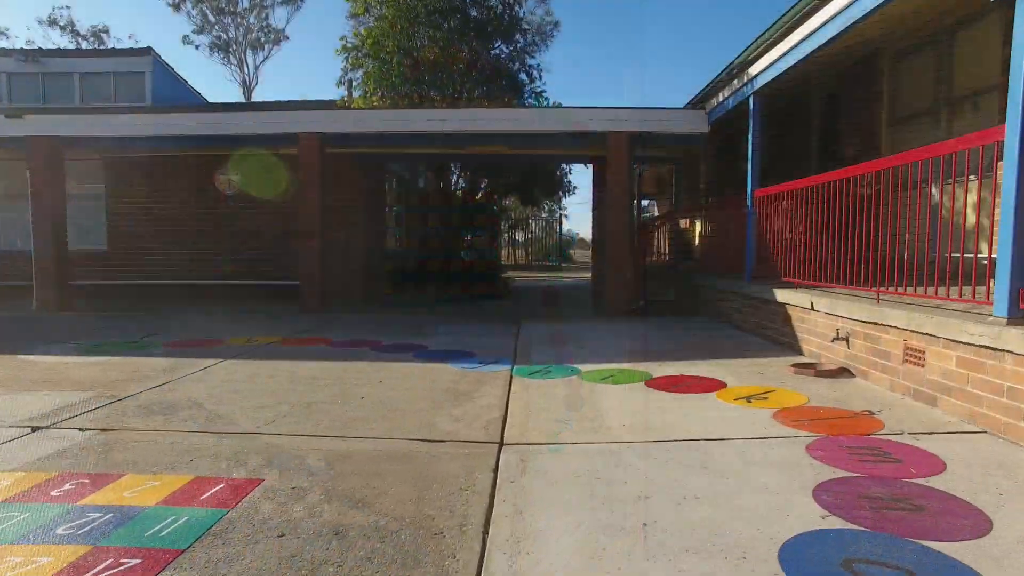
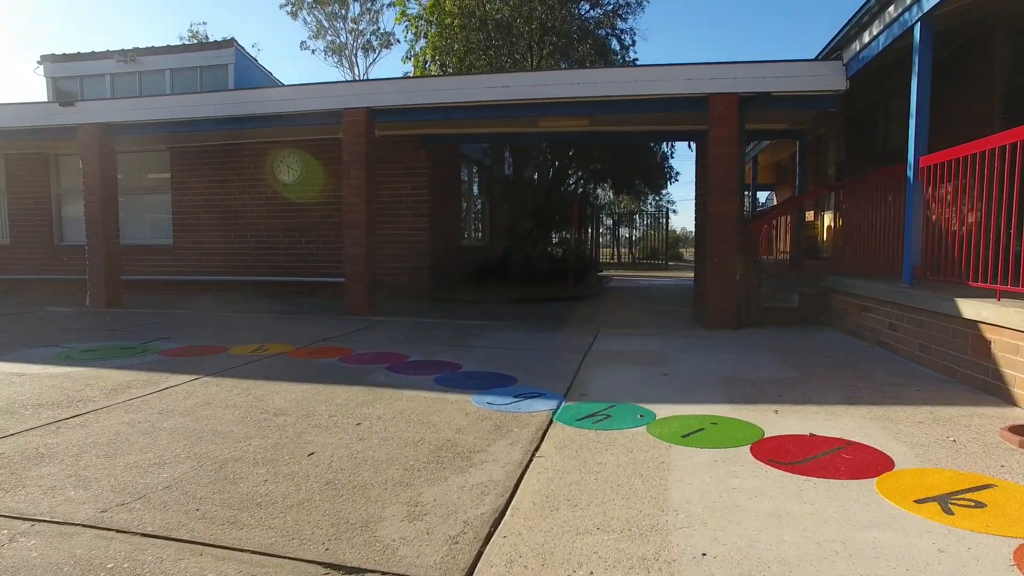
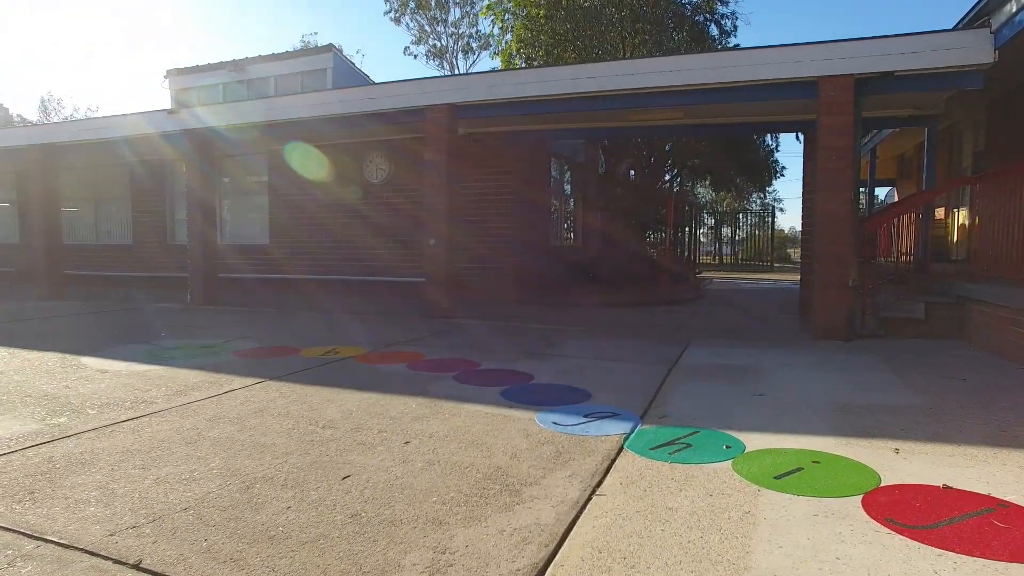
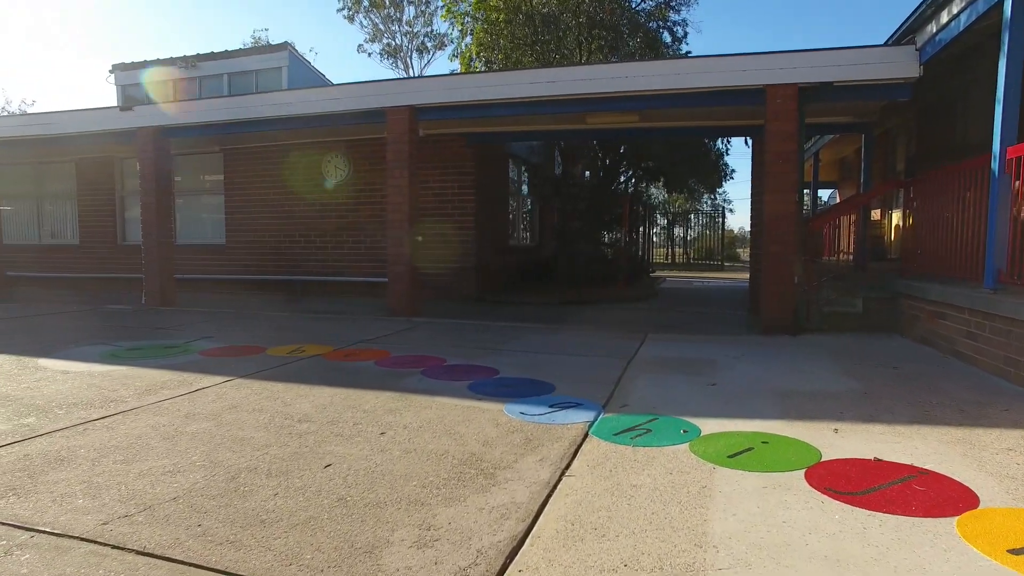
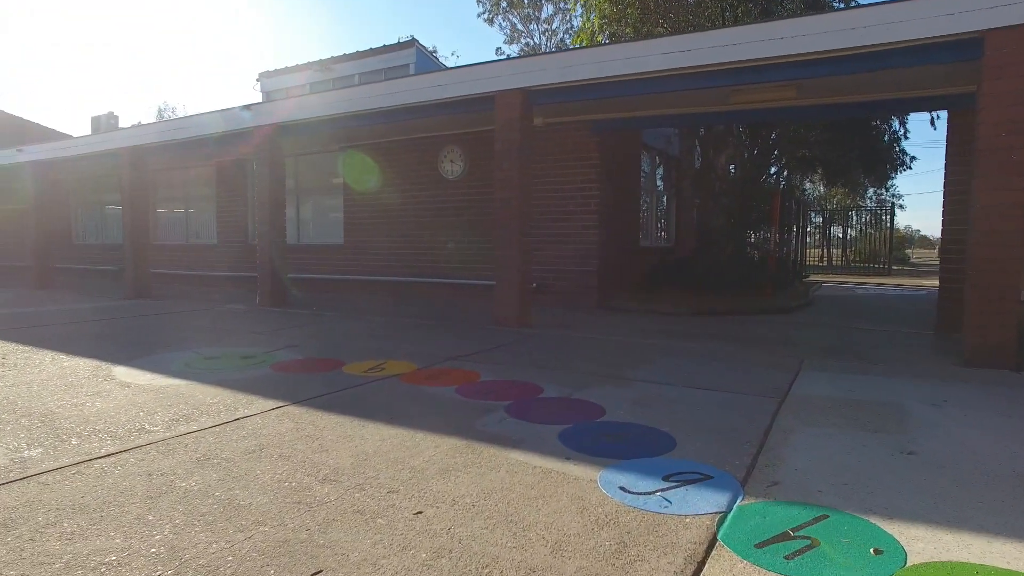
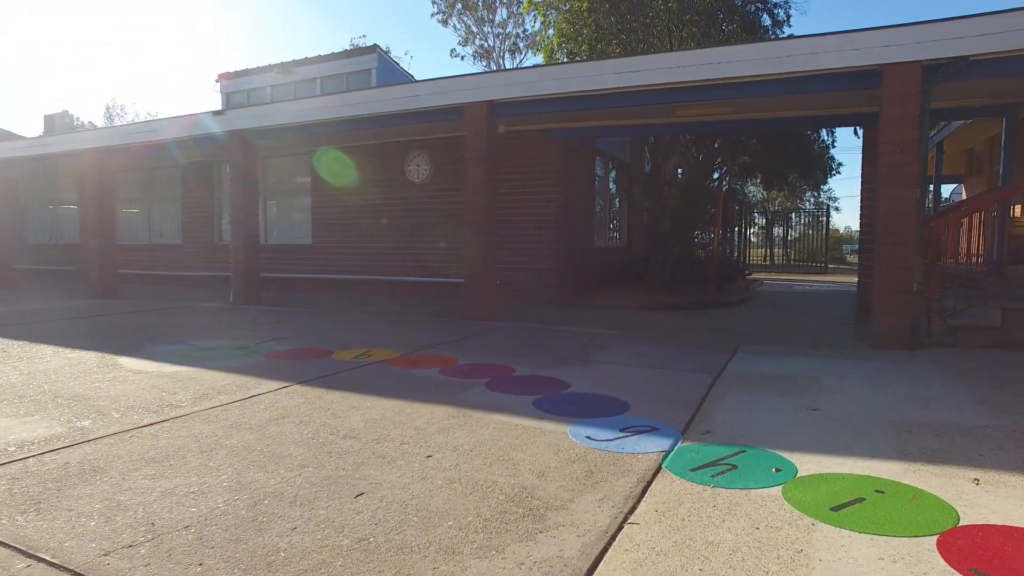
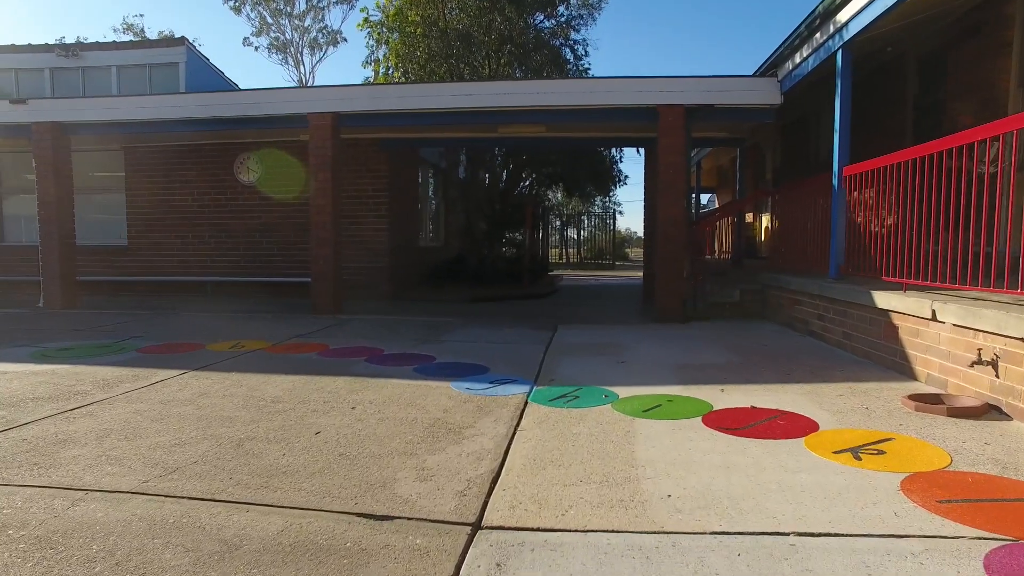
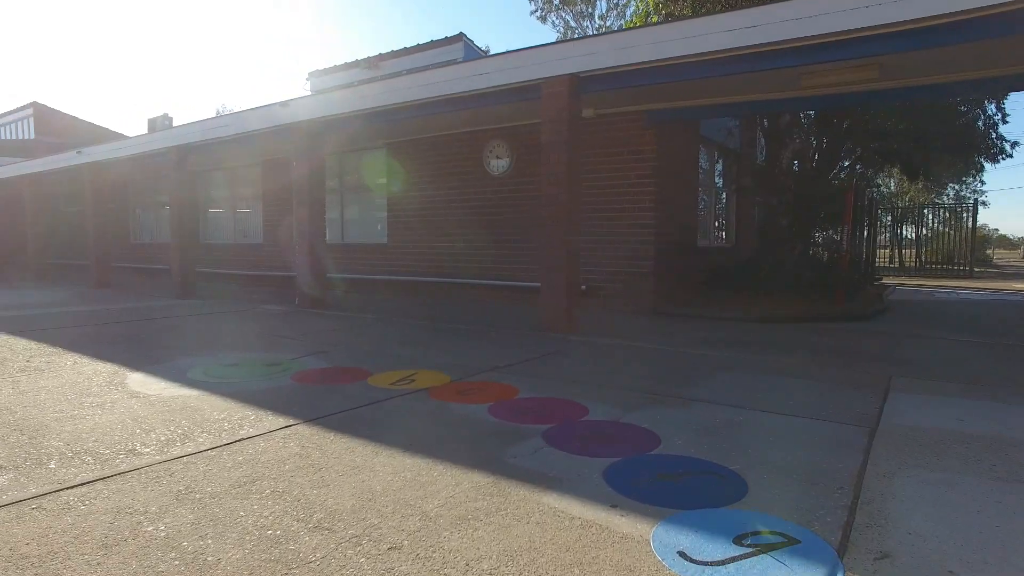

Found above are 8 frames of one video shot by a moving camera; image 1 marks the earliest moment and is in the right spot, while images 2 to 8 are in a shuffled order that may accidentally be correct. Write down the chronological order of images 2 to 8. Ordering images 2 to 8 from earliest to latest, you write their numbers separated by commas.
7, 2, 4, 3, 6, 5, 8
